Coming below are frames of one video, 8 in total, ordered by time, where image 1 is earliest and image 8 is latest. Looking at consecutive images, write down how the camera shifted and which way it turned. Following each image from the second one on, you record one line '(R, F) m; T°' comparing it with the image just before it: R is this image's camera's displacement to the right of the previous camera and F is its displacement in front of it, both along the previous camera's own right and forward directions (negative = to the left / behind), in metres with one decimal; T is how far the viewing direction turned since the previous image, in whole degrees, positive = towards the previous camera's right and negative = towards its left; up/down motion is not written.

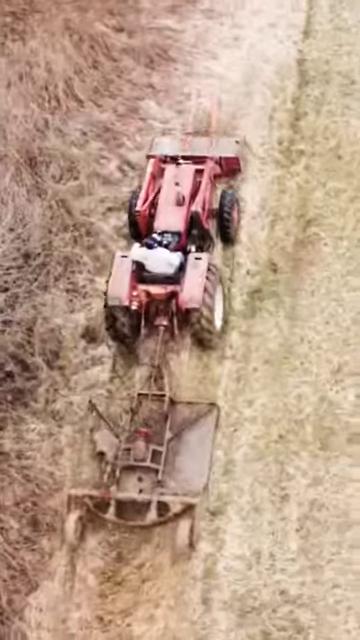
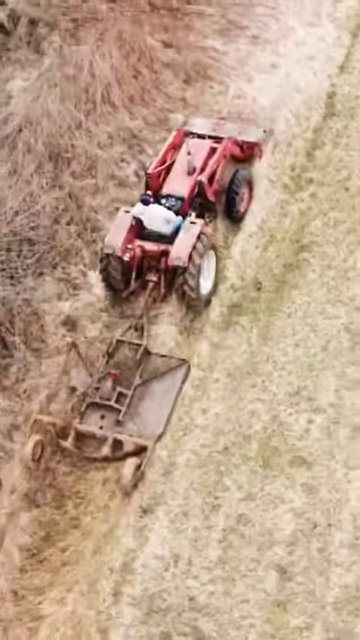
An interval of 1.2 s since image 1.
(+1.4, -0.1) m; -7°
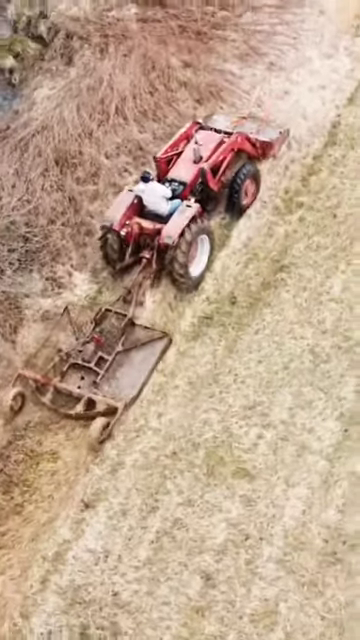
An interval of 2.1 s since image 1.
(+1.1, -0.1) m; -4°
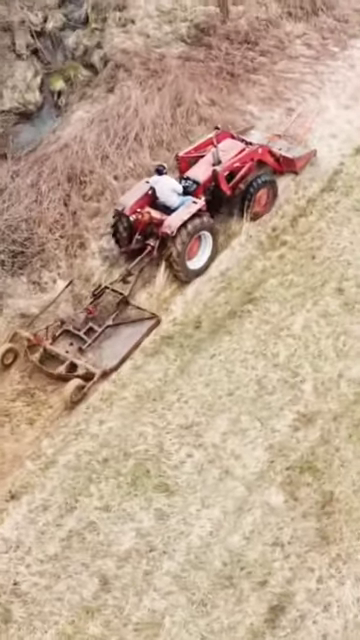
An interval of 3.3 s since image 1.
(+1.6, -0.2) m; -6°
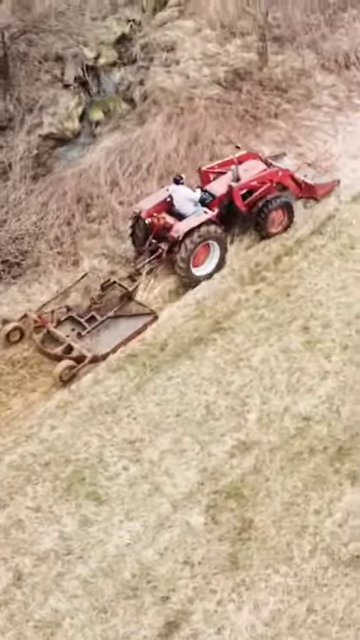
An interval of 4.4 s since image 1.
(+1.5, -0.2) m; -6°
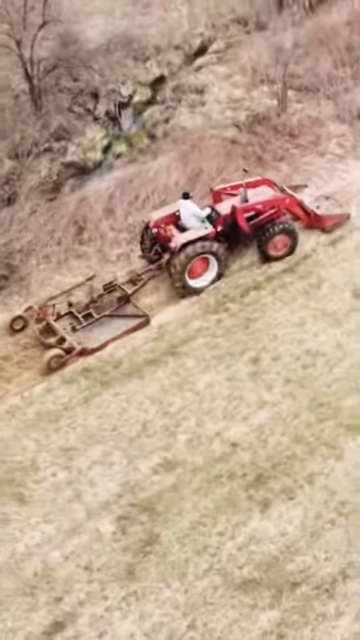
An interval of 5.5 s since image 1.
(+1.6, -0.2) m; -5°
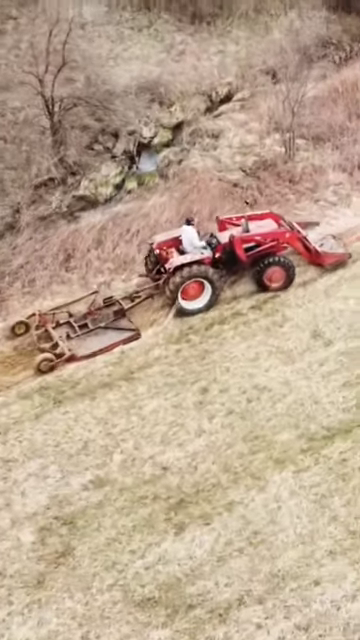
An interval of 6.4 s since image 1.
(+1.5, -0.2) m; -5°
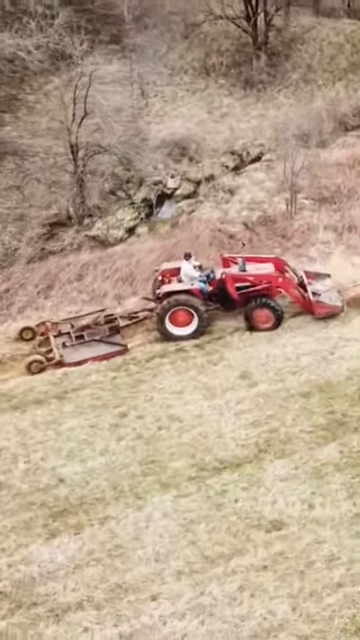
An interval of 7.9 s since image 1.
(+2.4, -0.4) m; -7°
